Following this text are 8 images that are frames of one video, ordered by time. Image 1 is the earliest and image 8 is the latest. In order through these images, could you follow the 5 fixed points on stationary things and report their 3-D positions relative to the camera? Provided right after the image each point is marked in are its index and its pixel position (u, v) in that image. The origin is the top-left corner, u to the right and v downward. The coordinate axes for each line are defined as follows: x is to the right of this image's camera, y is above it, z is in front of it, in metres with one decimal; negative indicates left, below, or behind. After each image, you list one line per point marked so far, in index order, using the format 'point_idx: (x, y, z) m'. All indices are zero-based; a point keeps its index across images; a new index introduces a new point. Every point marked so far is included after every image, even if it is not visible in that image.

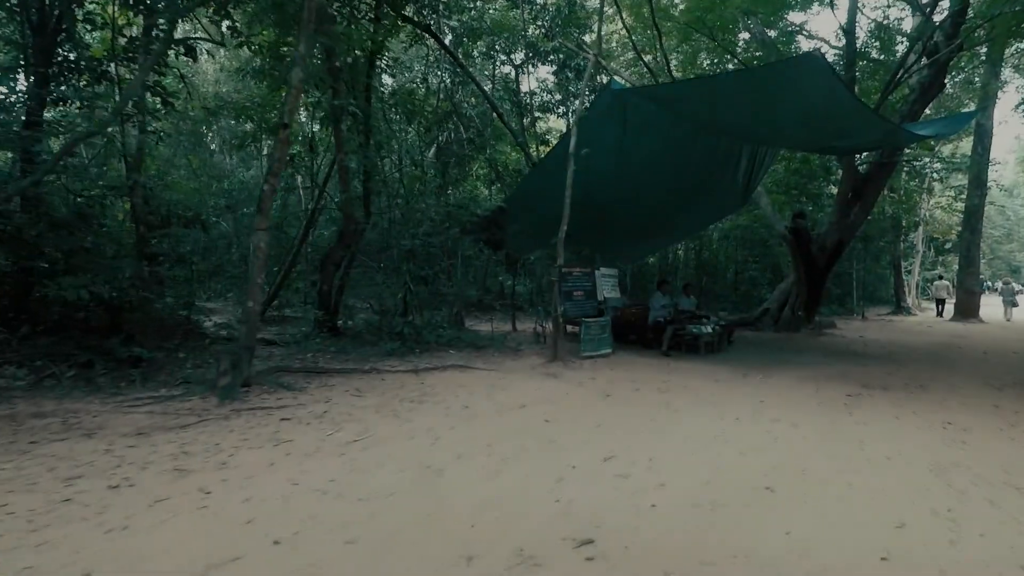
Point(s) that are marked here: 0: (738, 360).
0: (+4.1, -1.3, +10.1) m
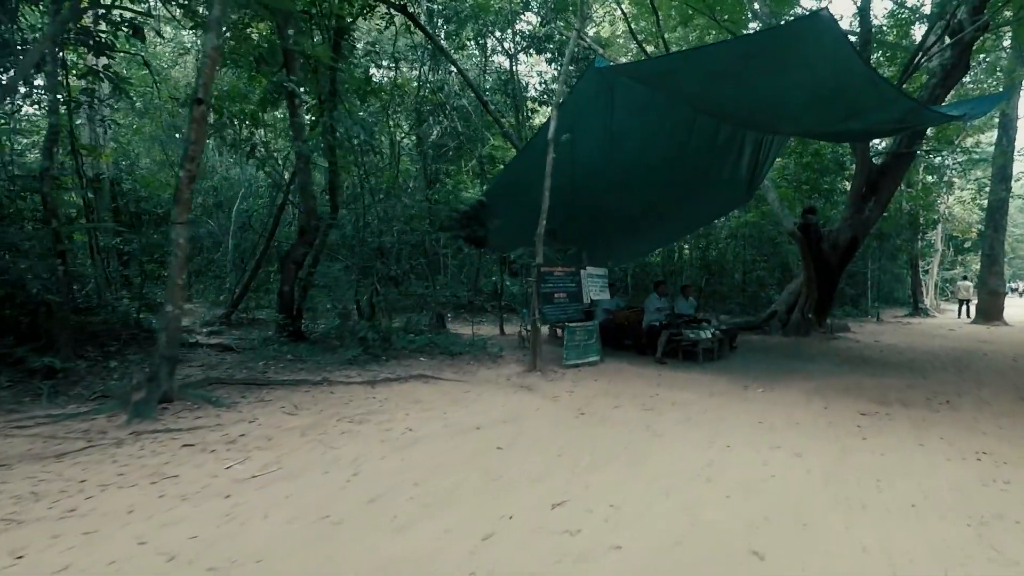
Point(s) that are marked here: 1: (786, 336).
0: (+3.8, -1.3, +9.2) m
1: (+7.1, -1.2, +14.3) m
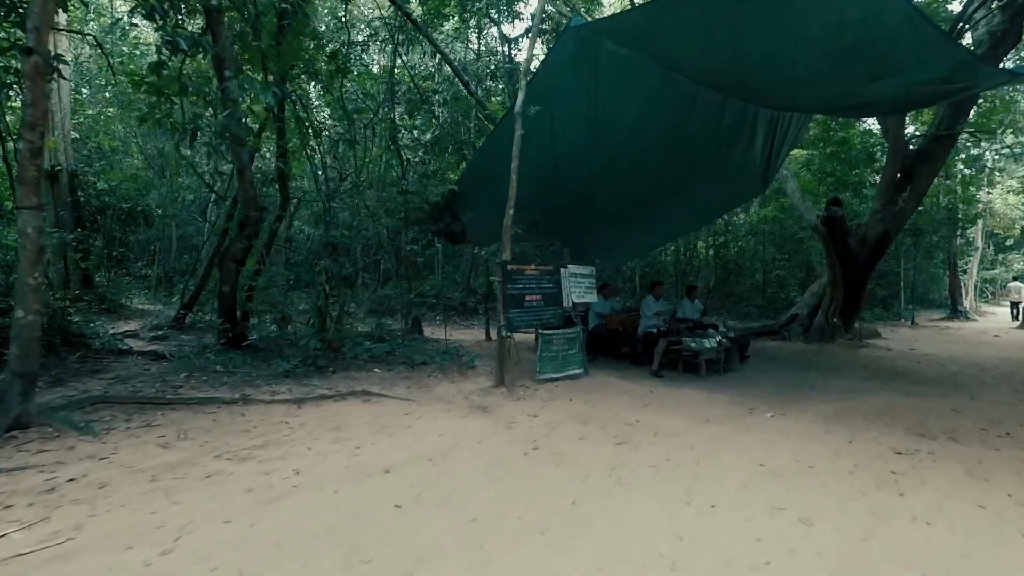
0: (+3.3, -1.4, +7.8) m
1: (+6.8, -1.2, +12.8) m
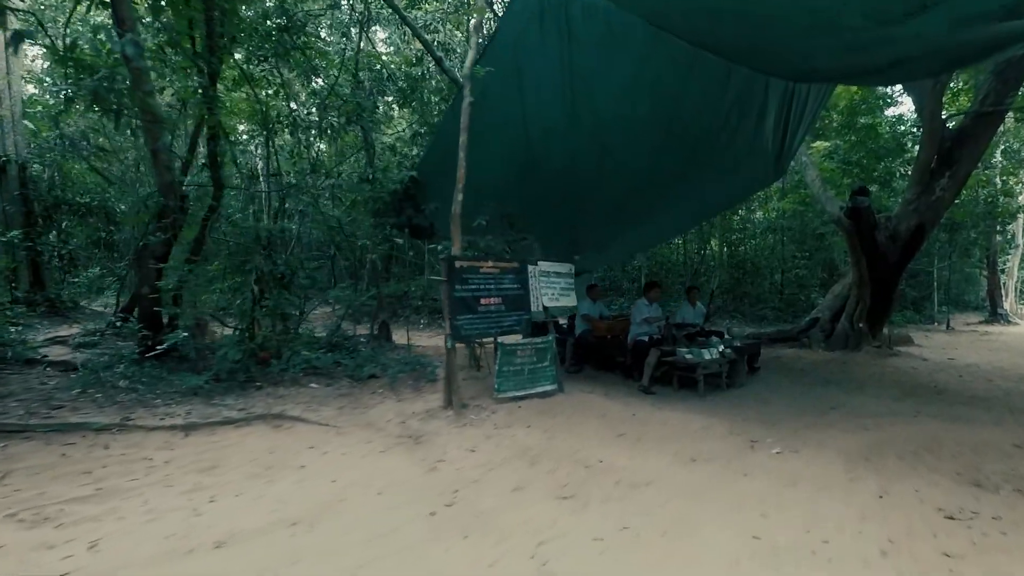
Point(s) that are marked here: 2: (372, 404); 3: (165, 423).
0: (+2.8, -1.4, +6.5) m
1: (+6.5, -1.3, +11.4) m
2: (-1.6, -1.3, +6.1) m
3: (-3.2, -1.2, +5.1) m
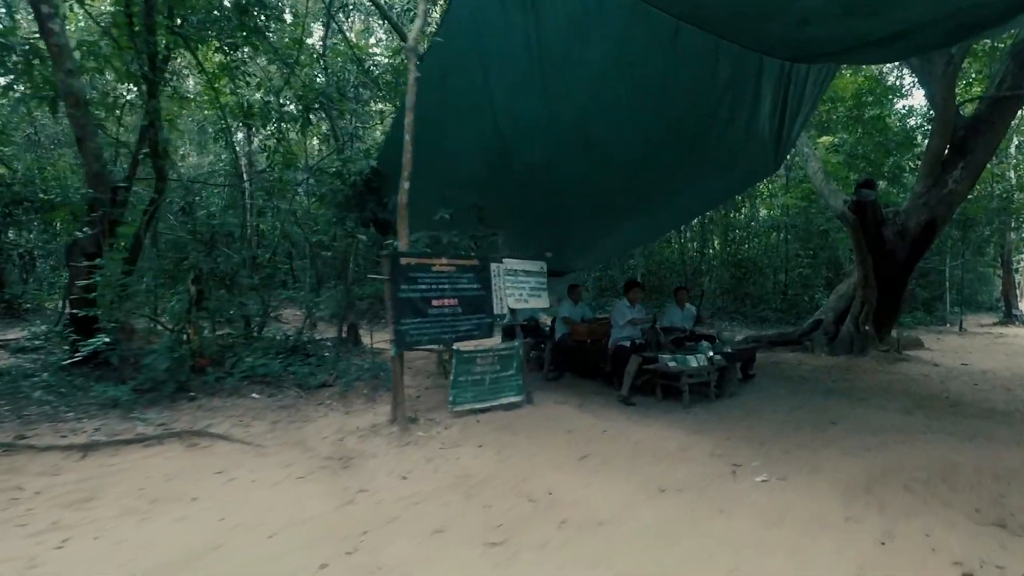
0: (+2.4, -1.4, +5.8) m
1: (+6.2, -1.3, +10.7) m
2: (-2.0, -1.3, +5.5) m
3: (-3.6, -1.2, +4.5) m
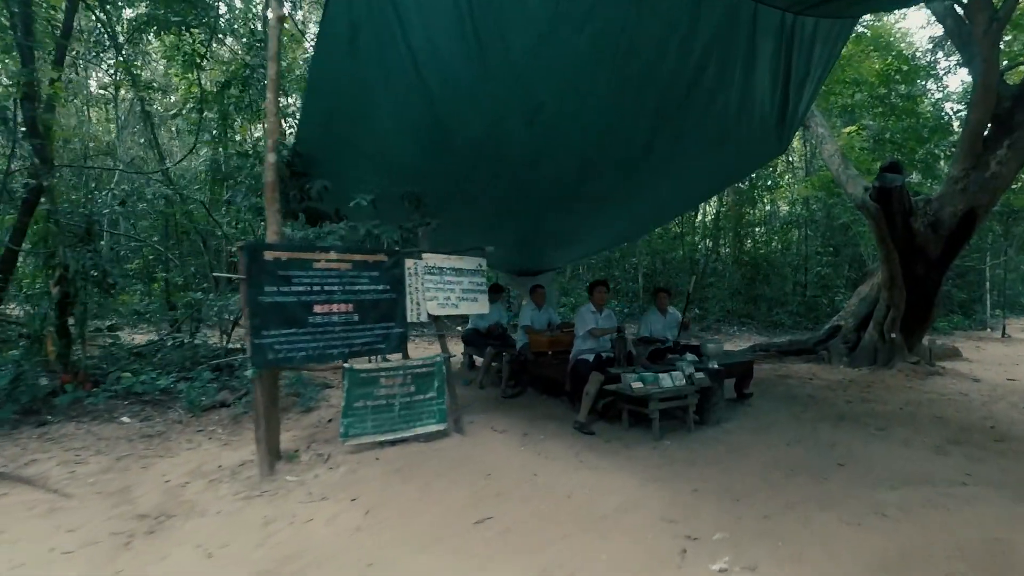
0: (+1.7, -1.4, +4.6) m
1: (+5.7, -1.3, +9.2) m
2: (-2.7, -1.3, +4.4) m
3: (-4.3, -1.2, +3.5) m
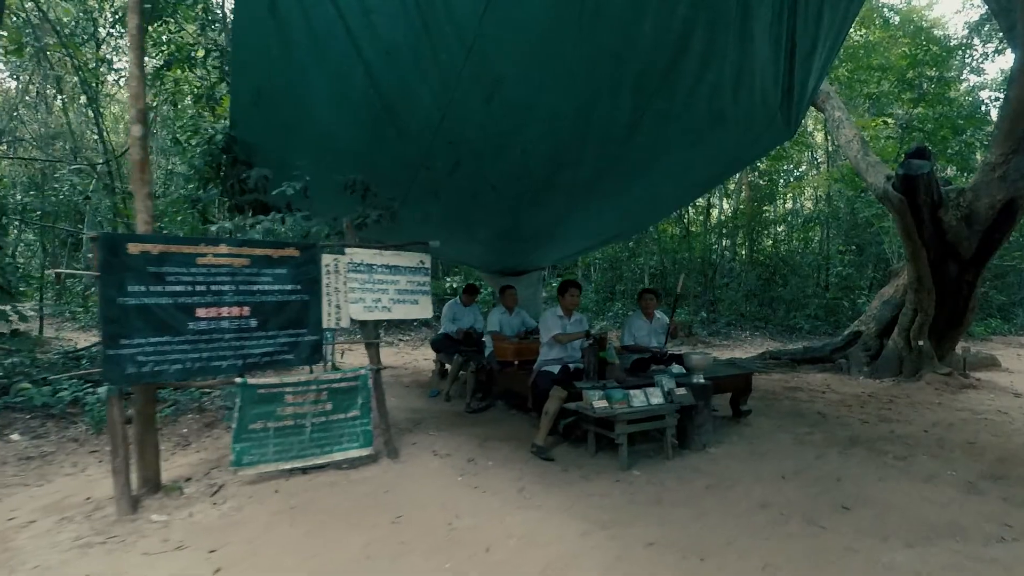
0: (+1.2, -1.4, +3.7) m
1: (+5.4, -1.3, +8.3) m
2: (-3.1, -1.3, +3.8) m
3: (-4.9, -1.2, +2.9) m
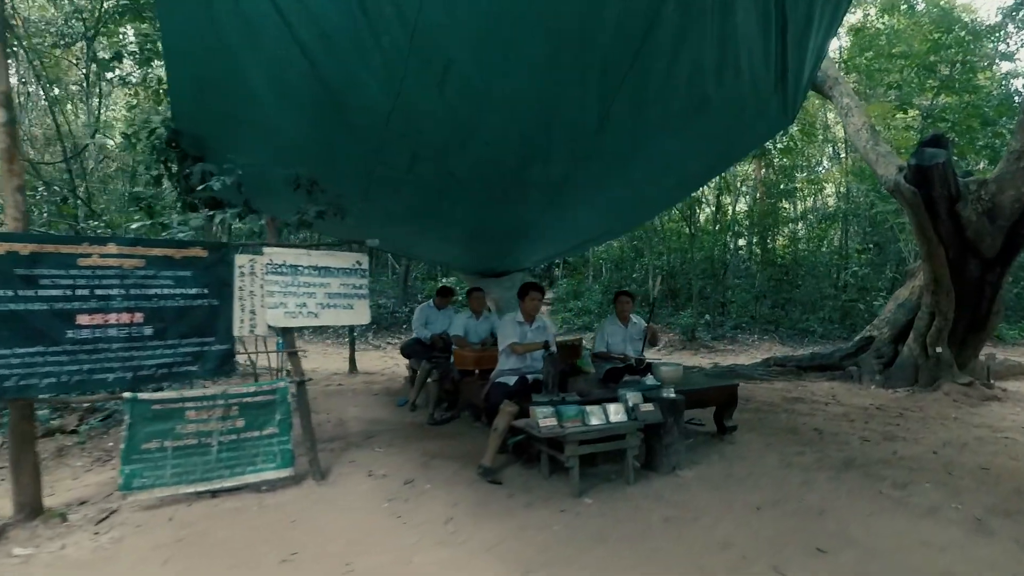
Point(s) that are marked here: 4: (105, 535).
0: (+0.8, -1.4, +3.2) m
1: (+5.1, -1.3, +7.6) m
2: (-3.6, -1.3, +3.5) m
3: (-5.3, -1.3, +2.7) m
4: (-2.2, -1.3, +3.0) m
